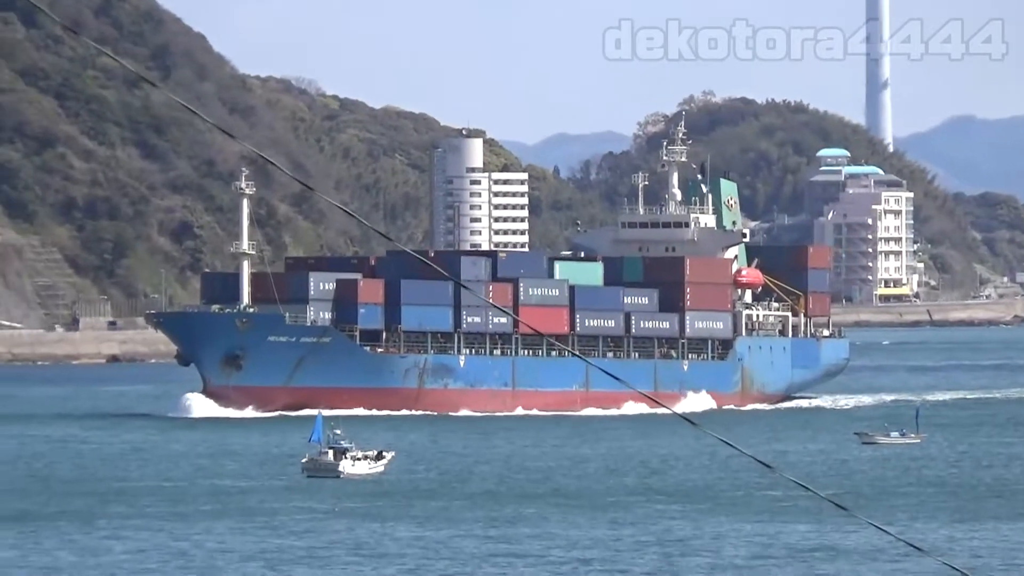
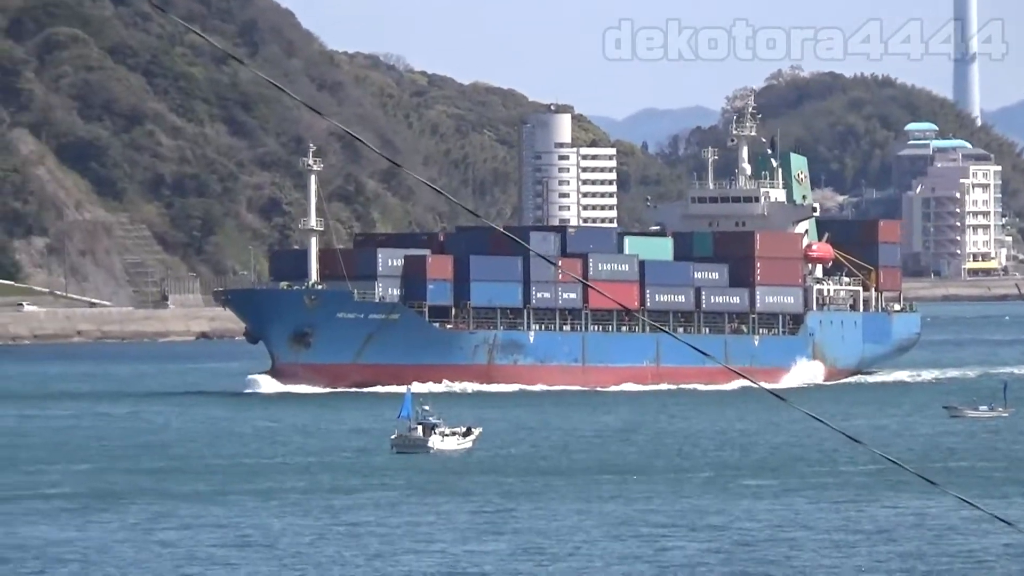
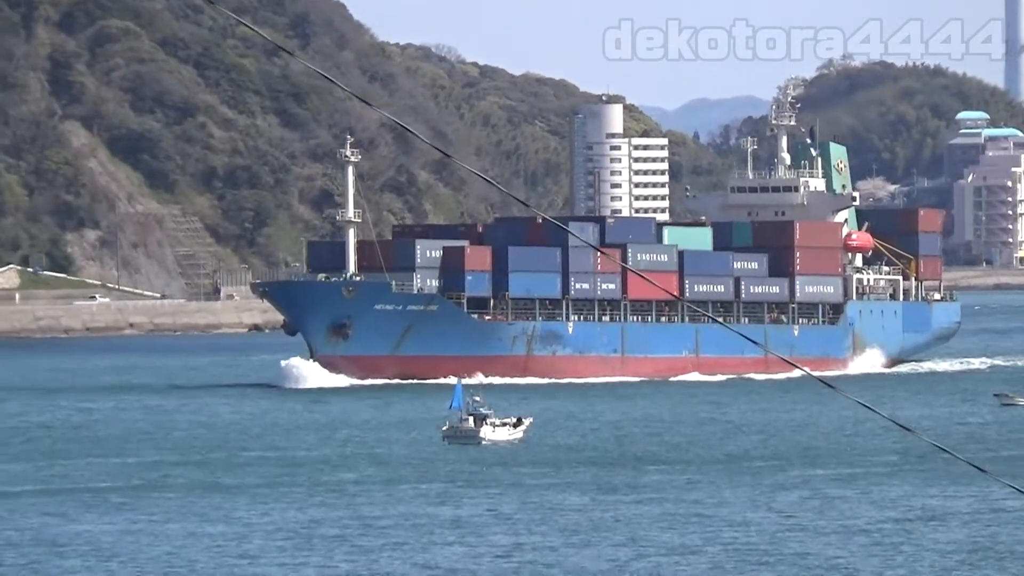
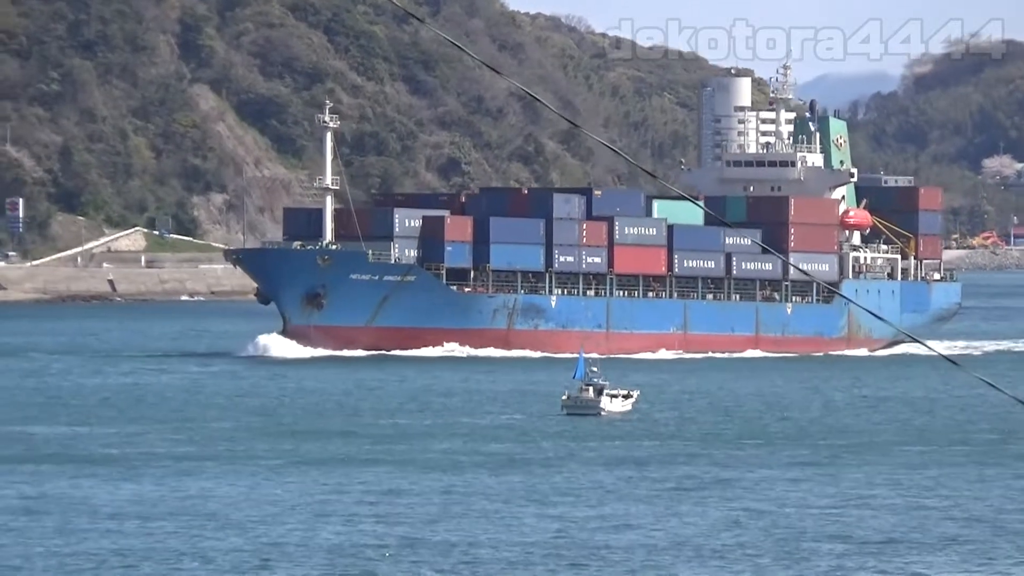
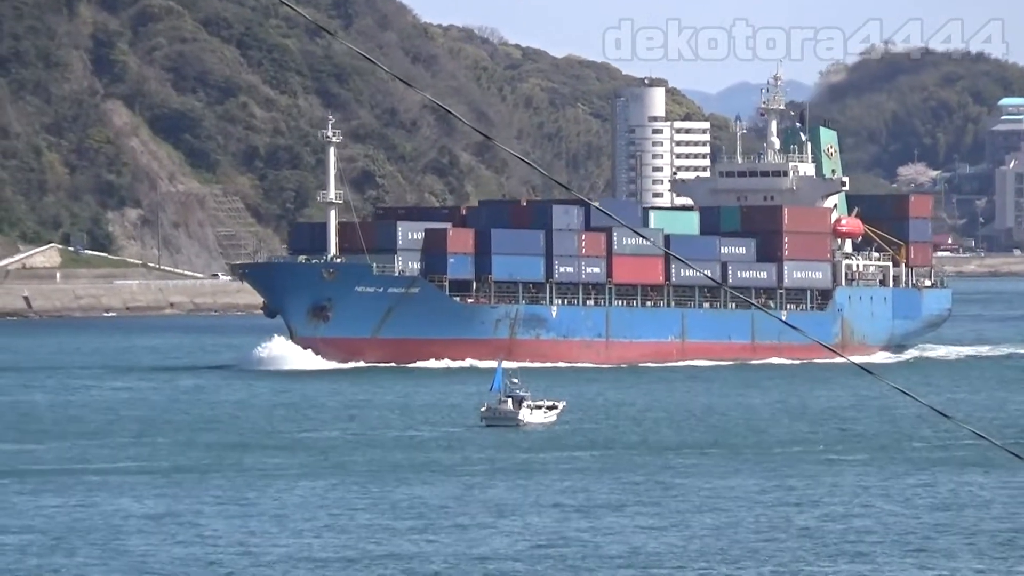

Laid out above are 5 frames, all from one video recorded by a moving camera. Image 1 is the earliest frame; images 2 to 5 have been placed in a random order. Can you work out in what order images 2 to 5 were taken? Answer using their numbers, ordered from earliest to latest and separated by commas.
2, 3, 5, 4
